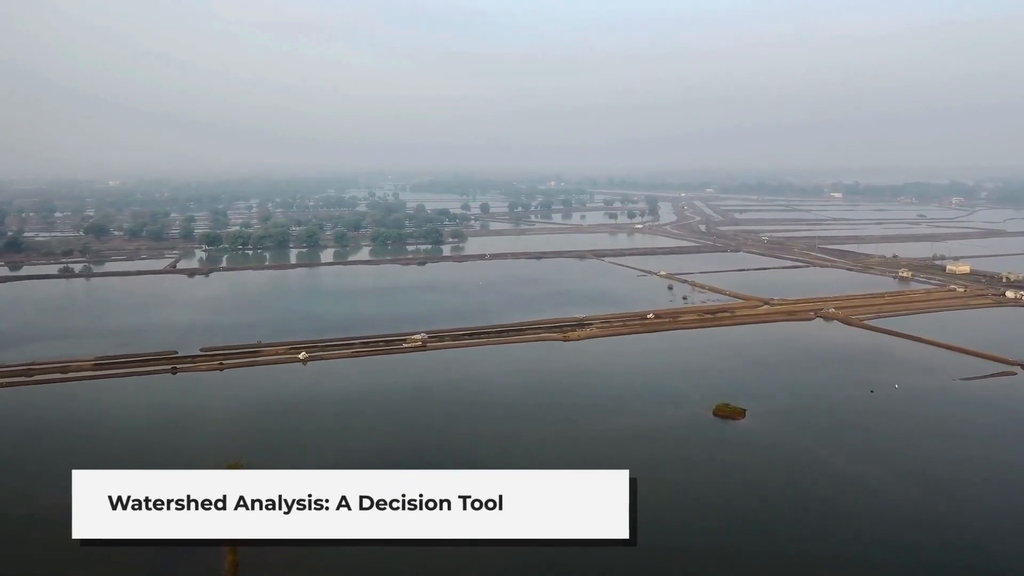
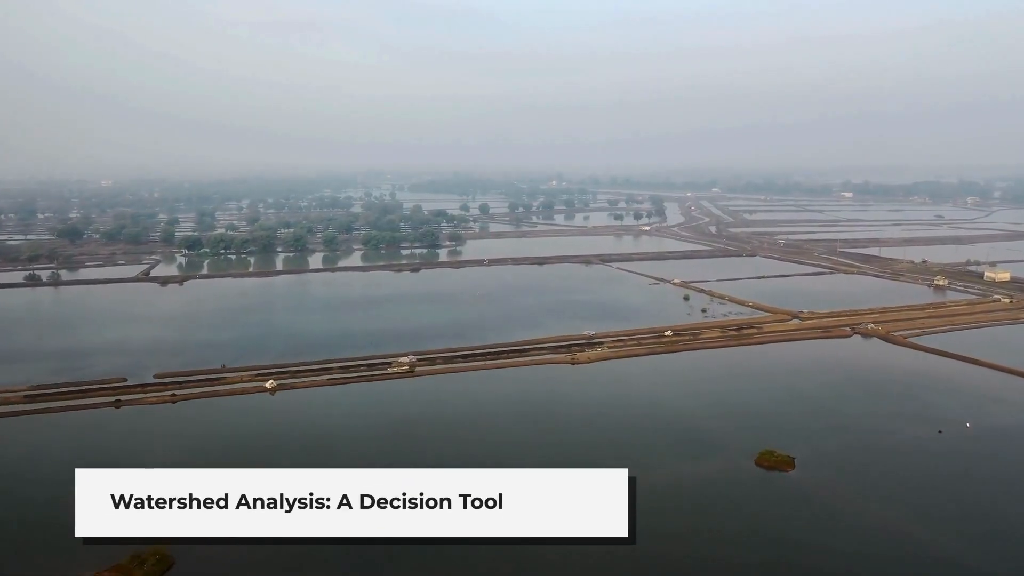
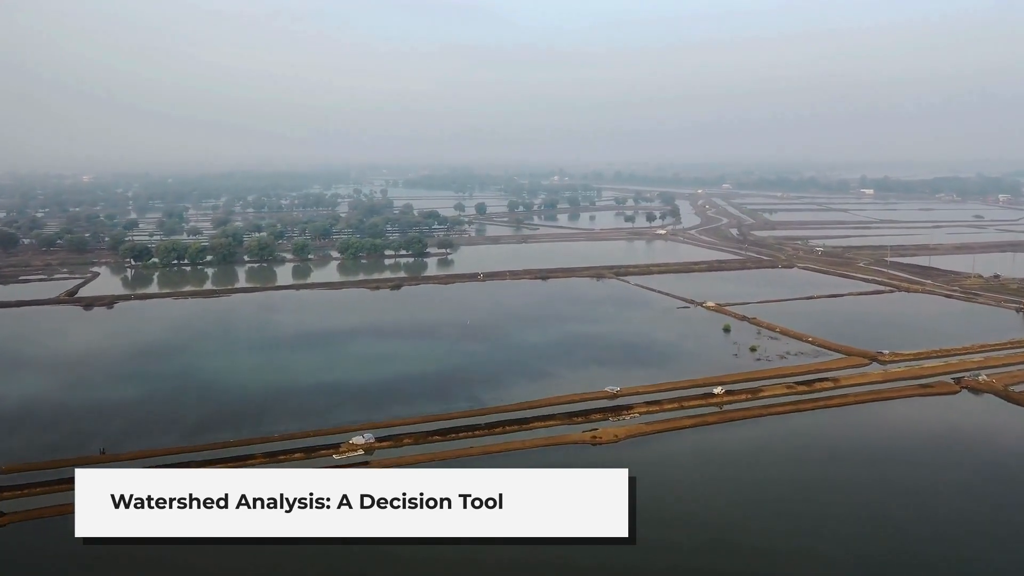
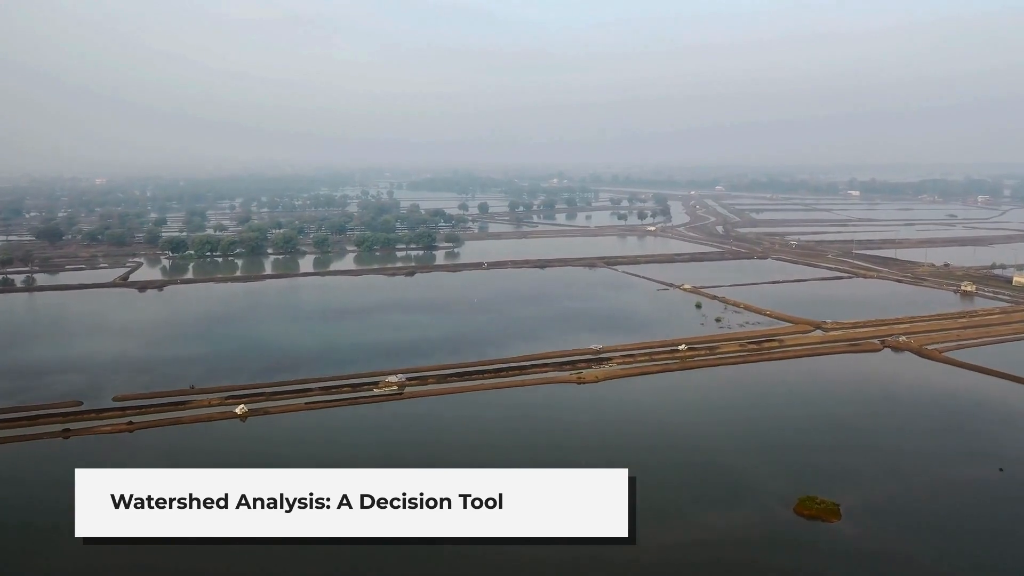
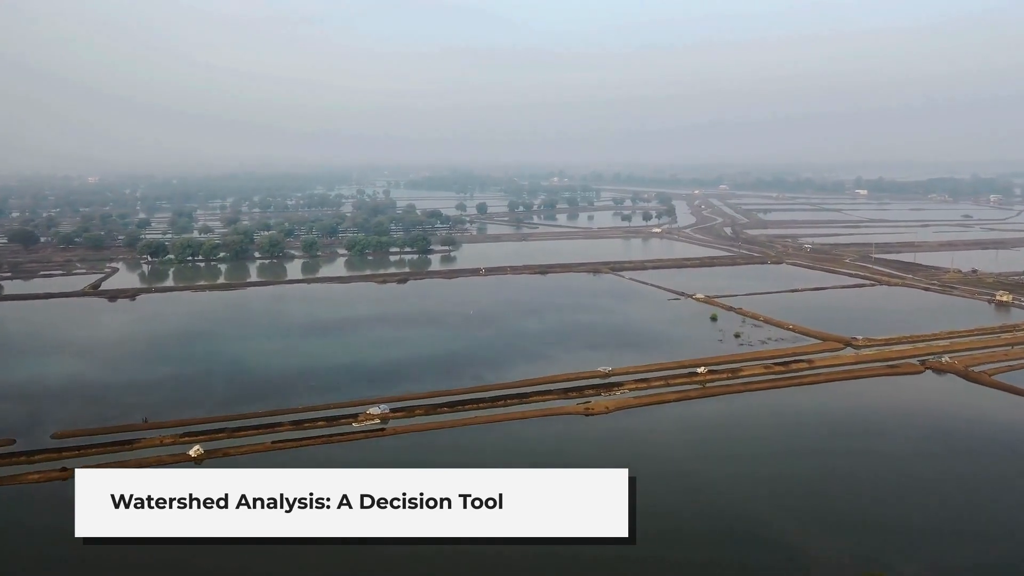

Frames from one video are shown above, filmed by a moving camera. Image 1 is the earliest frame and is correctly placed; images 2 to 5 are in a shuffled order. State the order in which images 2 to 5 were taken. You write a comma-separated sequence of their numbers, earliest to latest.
2, 4, 5, 3
